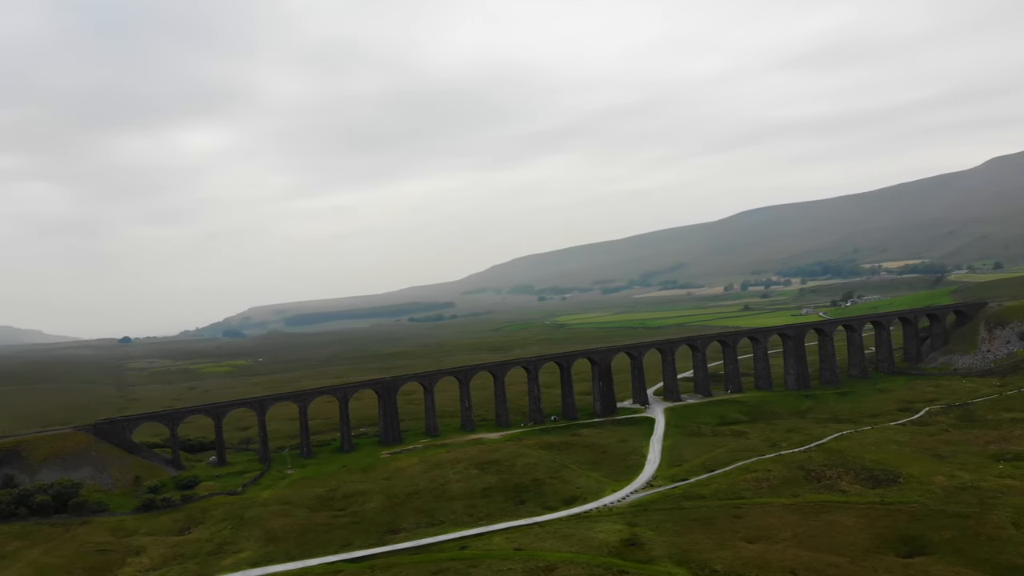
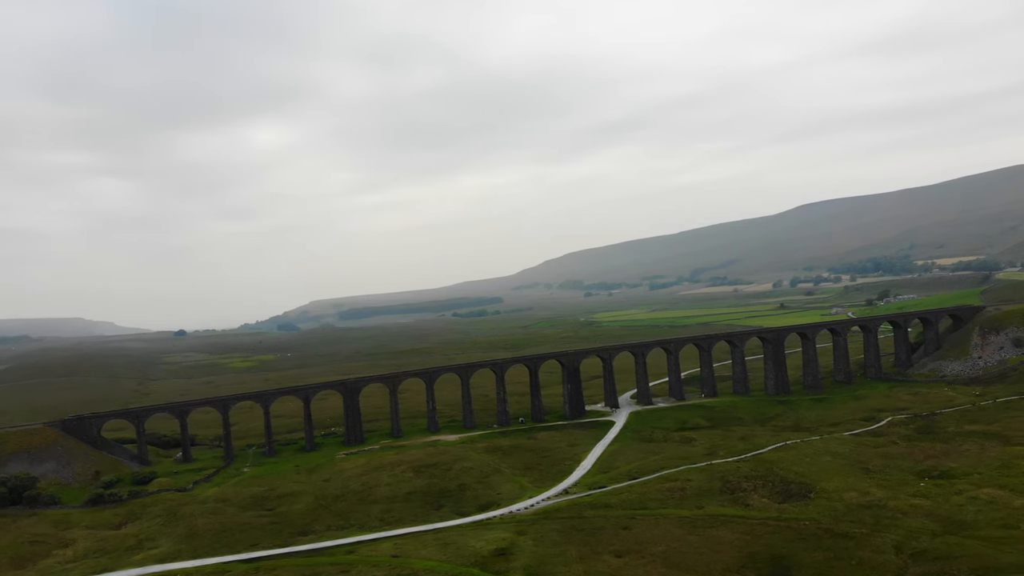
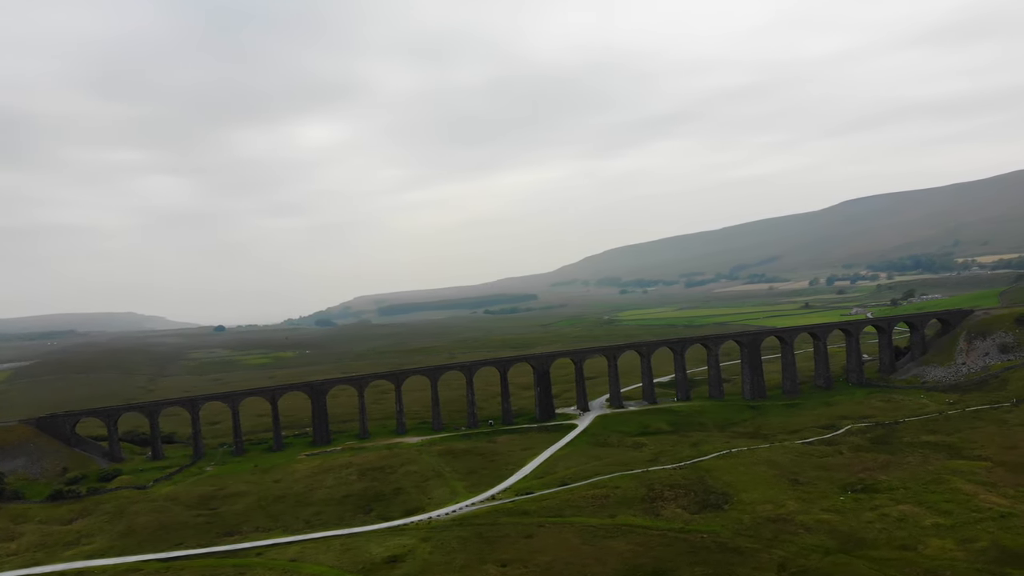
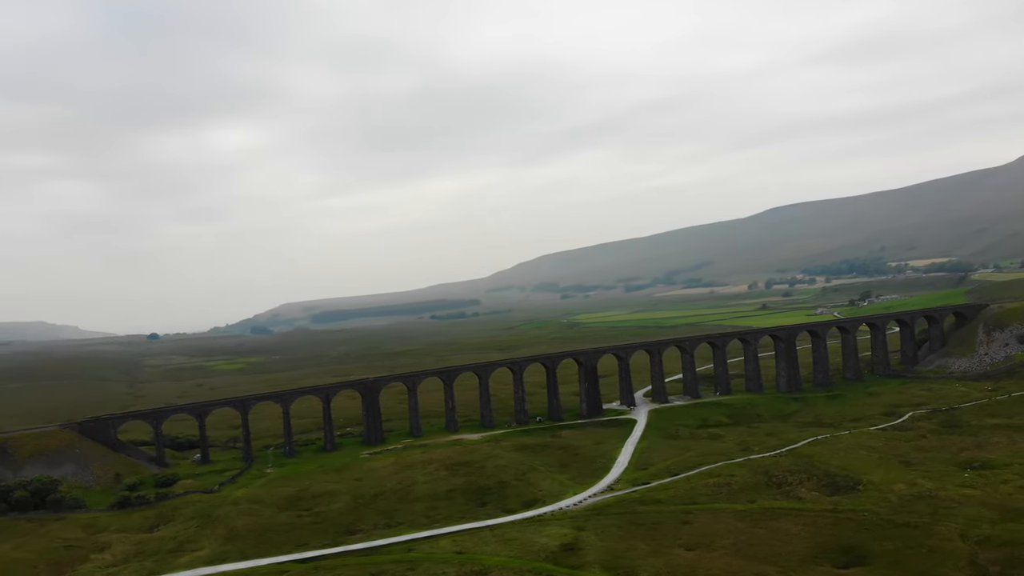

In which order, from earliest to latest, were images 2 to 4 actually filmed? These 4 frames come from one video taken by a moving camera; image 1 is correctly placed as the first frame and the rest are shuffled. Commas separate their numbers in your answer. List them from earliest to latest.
4, 2, 3
